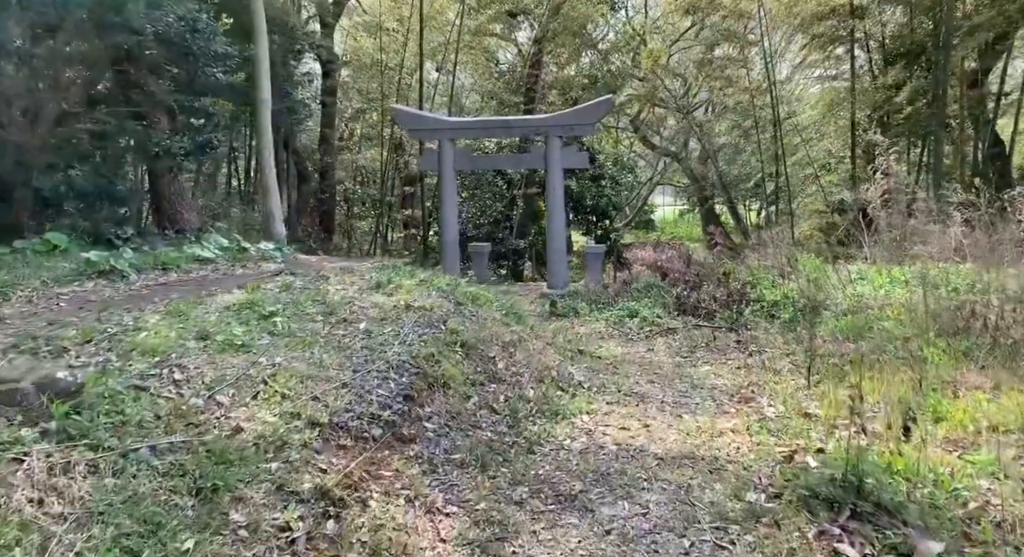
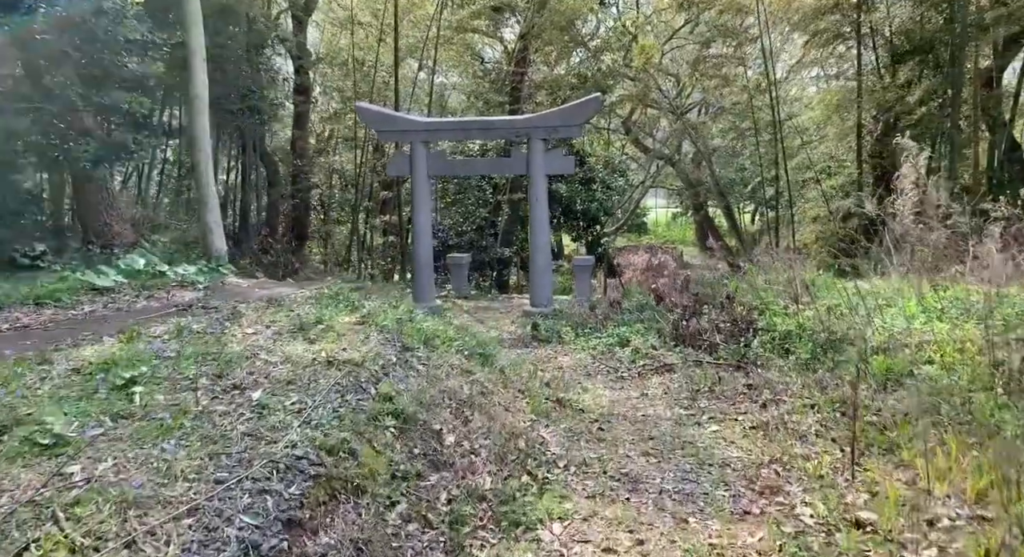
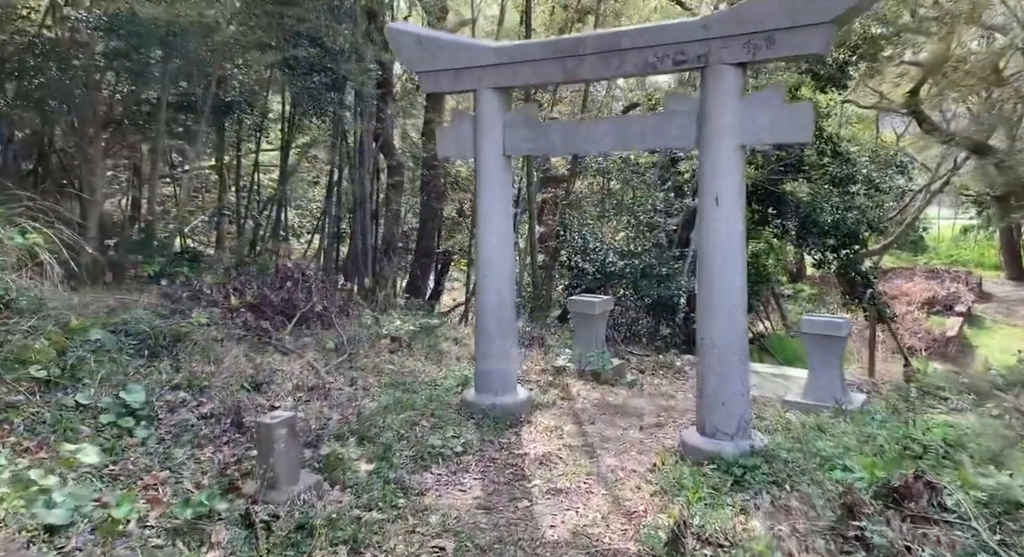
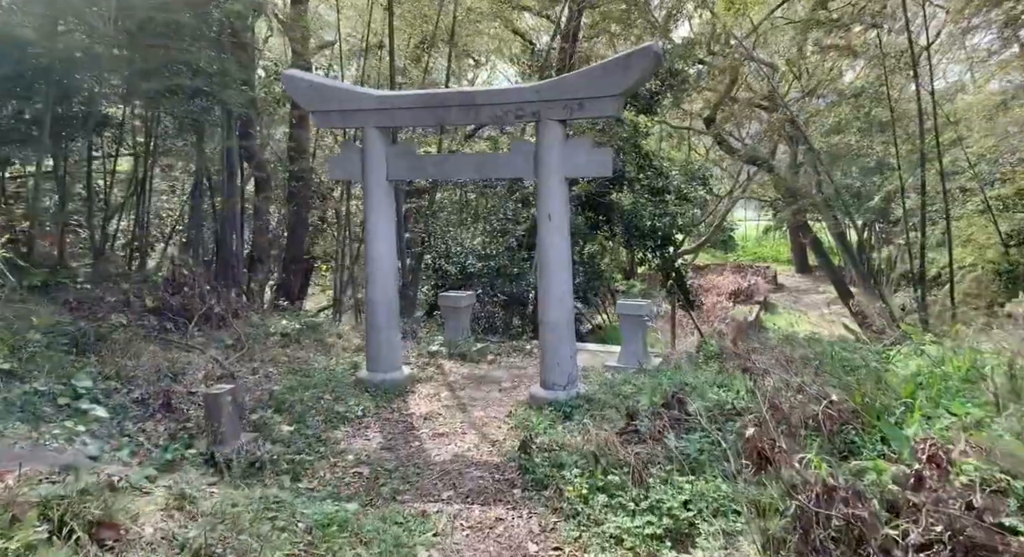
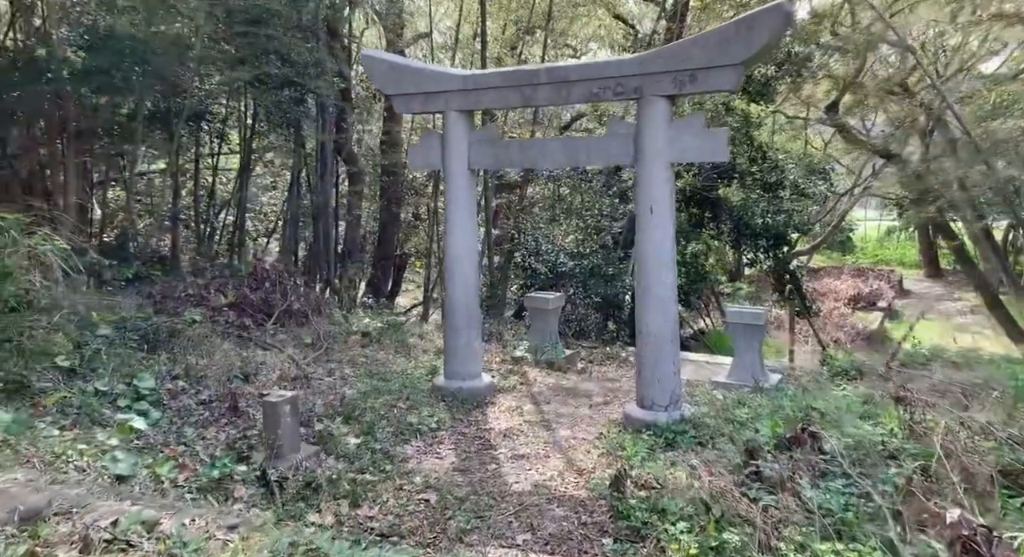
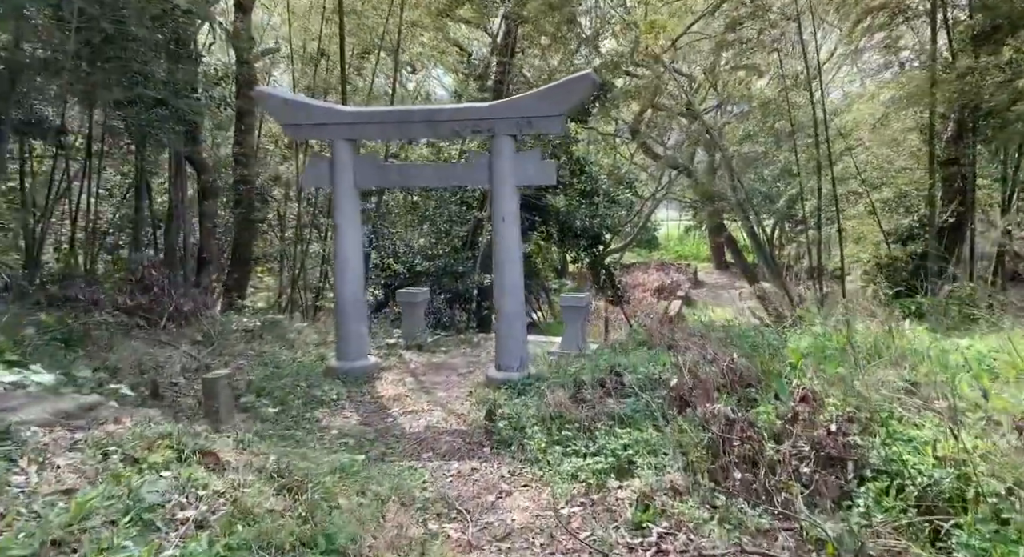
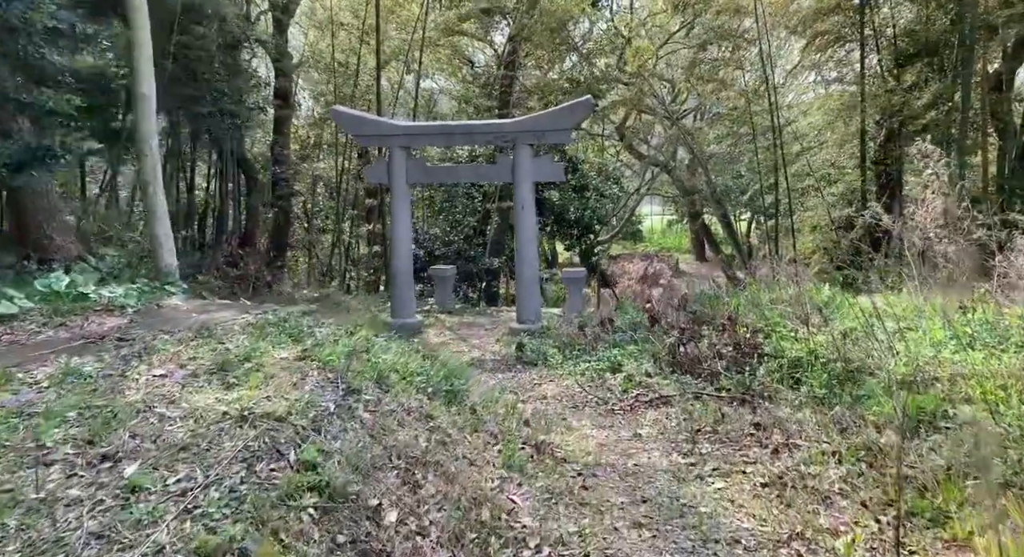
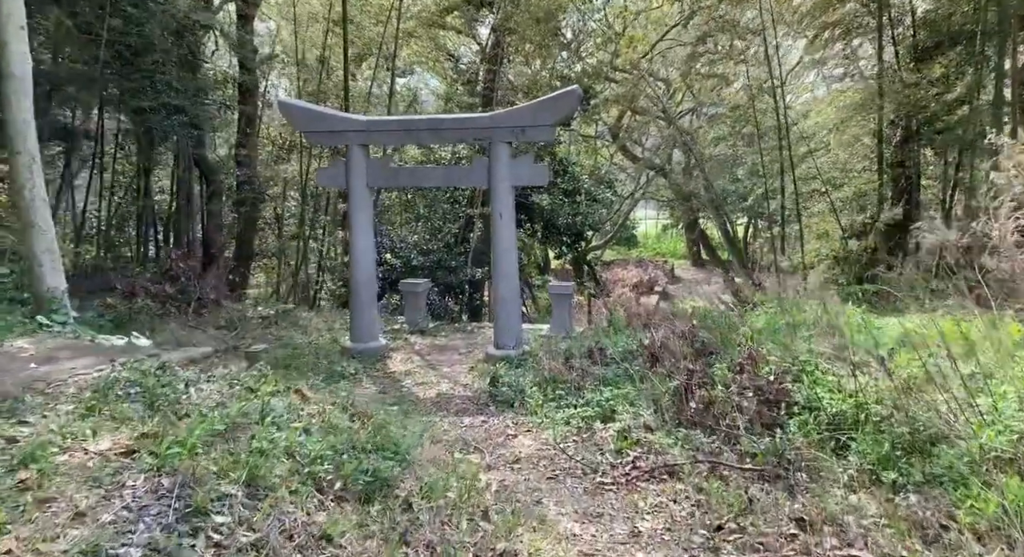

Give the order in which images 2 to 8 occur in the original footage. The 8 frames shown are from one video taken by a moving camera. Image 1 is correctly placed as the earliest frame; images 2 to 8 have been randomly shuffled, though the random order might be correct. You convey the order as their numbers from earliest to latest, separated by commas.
2, 7, 8, 6, 4, 5, 3
